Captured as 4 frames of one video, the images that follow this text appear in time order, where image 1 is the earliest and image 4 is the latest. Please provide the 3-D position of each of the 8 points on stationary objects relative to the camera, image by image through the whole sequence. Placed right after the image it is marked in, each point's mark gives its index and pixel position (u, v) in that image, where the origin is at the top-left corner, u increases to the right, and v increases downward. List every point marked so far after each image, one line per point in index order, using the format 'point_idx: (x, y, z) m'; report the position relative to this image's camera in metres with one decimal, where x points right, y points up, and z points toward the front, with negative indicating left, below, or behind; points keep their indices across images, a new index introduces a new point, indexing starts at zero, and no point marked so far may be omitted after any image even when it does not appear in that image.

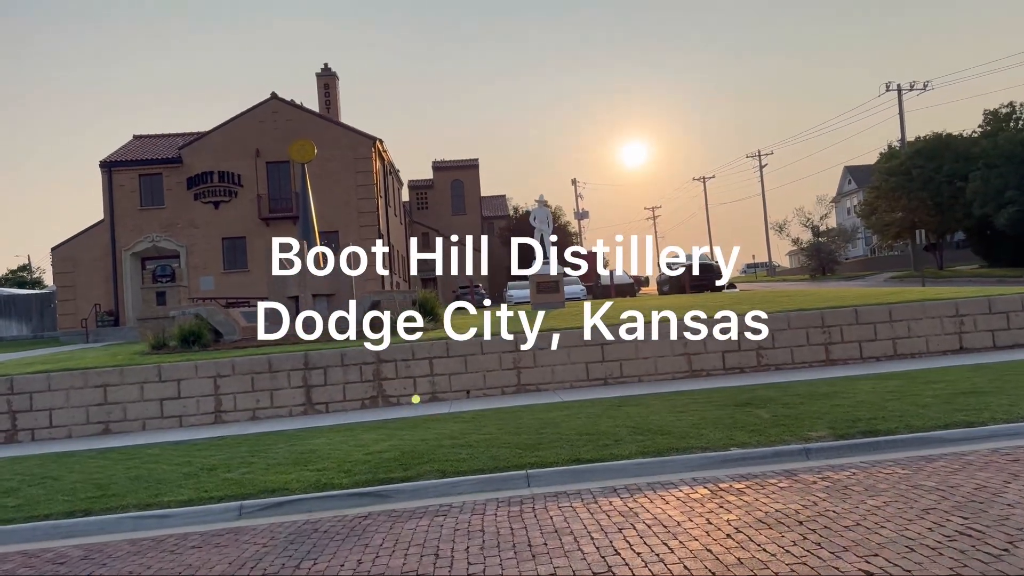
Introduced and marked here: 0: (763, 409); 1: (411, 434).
0: (+2.9, -1.4, +9.5) m
1: (-1.2, -1.8, +10.1) m
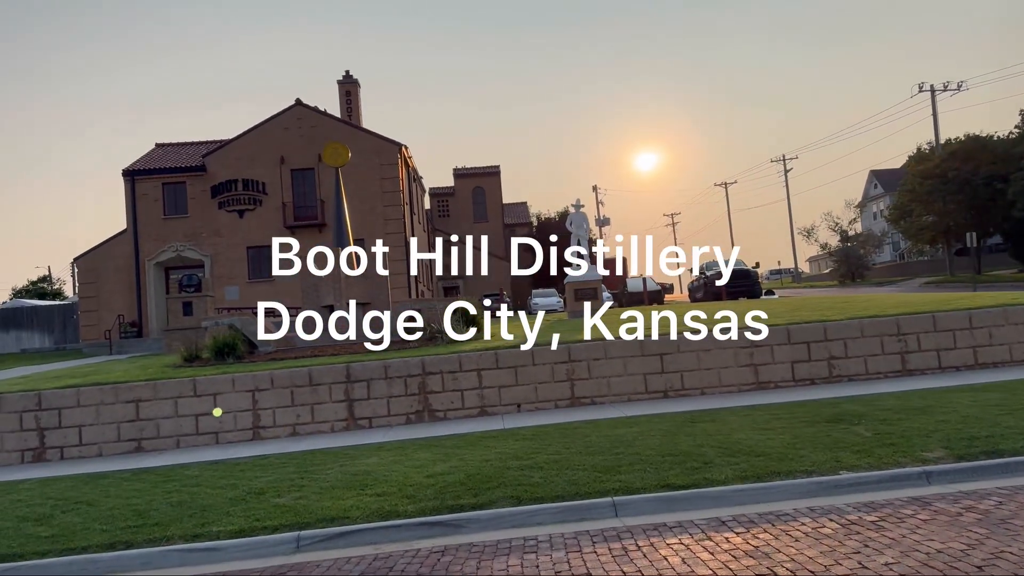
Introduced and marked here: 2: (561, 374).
0: (+3.7, -1.5, +8.7) m
1: (-0.5, -1.9, +9.3) m
2: (+0.8, -1.3, +12.7) m
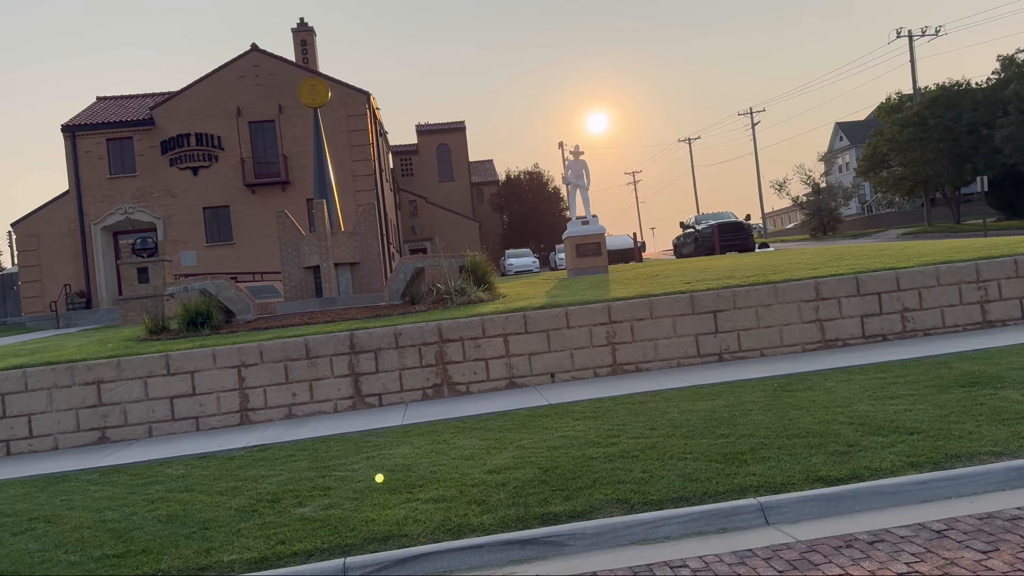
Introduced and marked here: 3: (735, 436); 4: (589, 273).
0: (+4.3, -0.9, +7.2) m
1: (+0.2, -1.4, +7.6) m
2: (+1.2, -0.7, +11.0) m
3: (+1.8, -1.2, +6.7) m
4: (+1.8, +0.4, +19.5) m
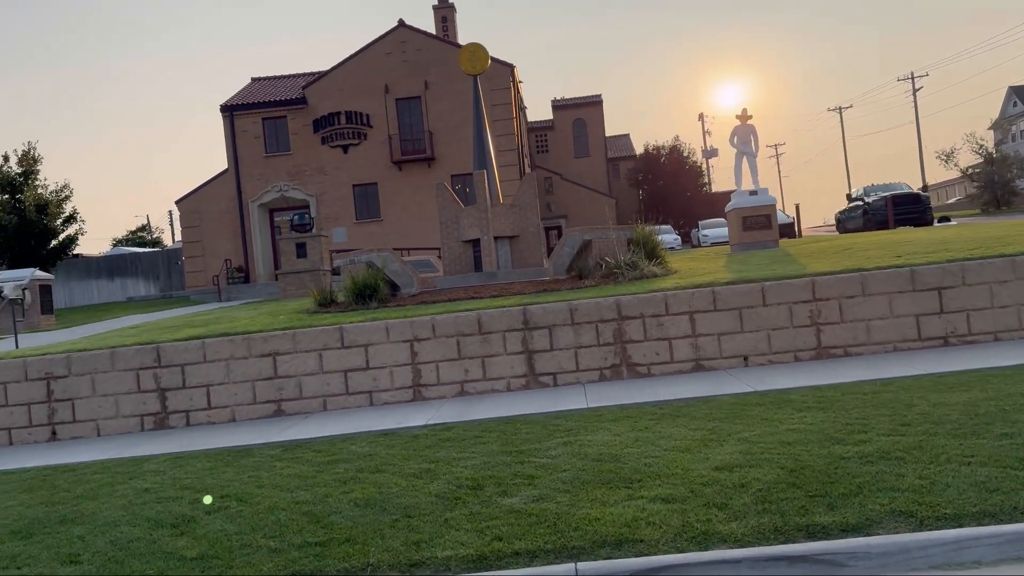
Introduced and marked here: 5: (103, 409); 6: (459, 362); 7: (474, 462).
0: (+6.0, -0.7, +5.6) m
1: (+1.9, -1.1, +6.6) m
2: (+3.5, -0.4, +9.9) m
3: (+3.4, -1.0, +5.5) m
4: (+5.4, +0.9, +18.1) m
5: (-5.2, -1.5, +10.4) m
6: (-0.7, -0.9, +10.2) m
7: (-0.3, -1.4, +6.7) m
